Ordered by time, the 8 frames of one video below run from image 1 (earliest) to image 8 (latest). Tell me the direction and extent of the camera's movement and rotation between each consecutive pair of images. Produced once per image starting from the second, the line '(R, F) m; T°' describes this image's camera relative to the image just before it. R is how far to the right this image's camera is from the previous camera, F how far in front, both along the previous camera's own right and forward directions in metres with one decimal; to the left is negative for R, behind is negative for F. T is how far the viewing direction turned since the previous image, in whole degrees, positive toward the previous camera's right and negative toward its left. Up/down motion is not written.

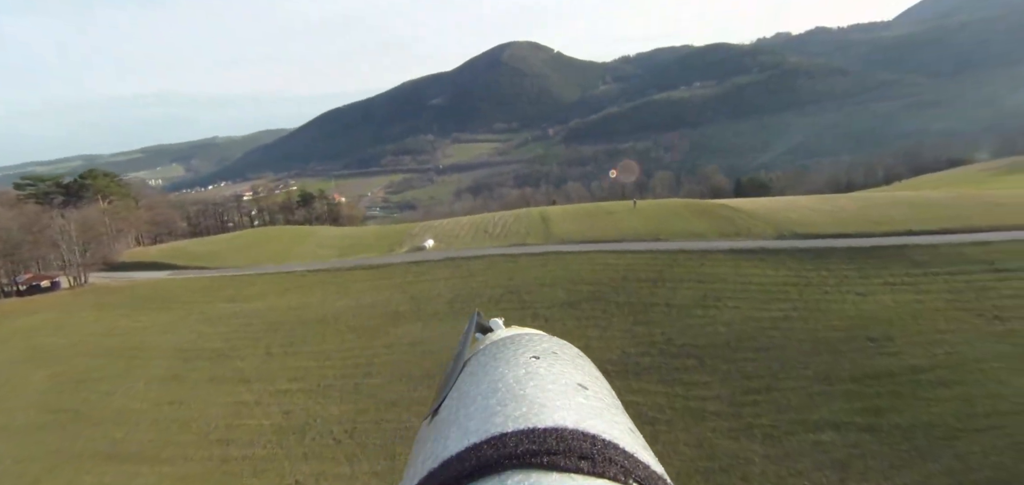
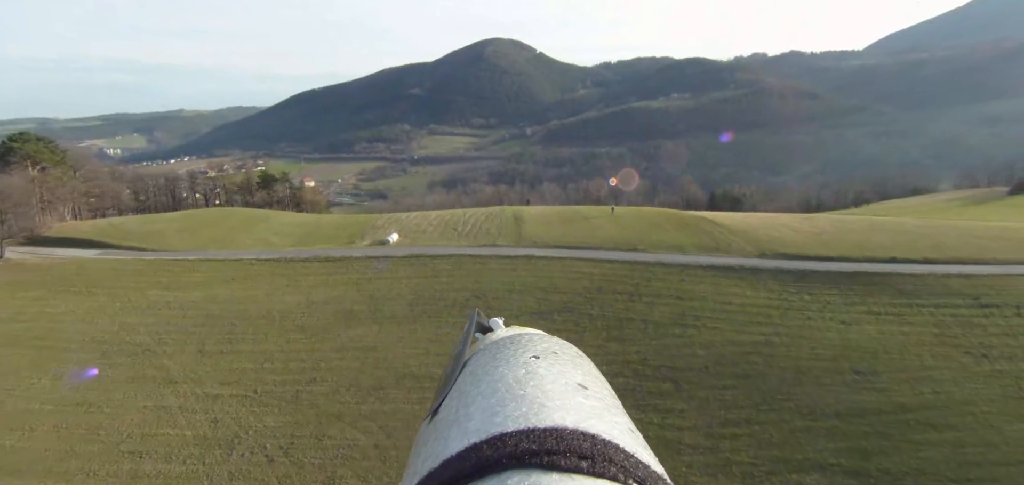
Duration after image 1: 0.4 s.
(-0.1, +2.7) m; +3°
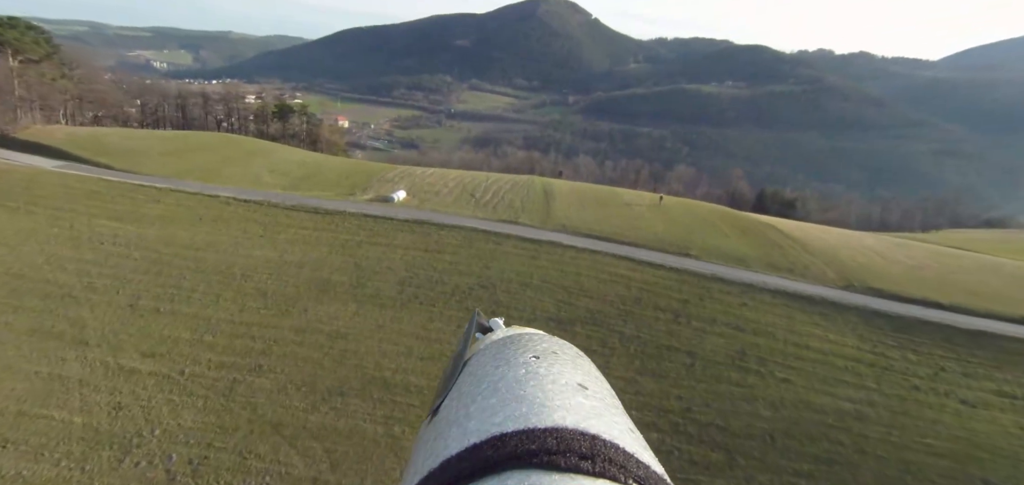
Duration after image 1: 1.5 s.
(-0.1, +7.0) m; -2°
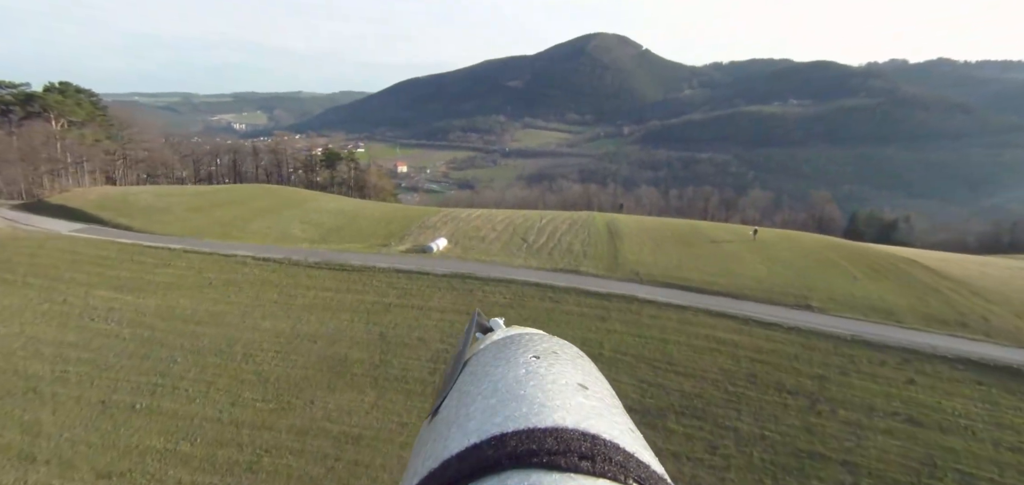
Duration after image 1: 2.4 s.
(0.0, +6.2) m; -6°
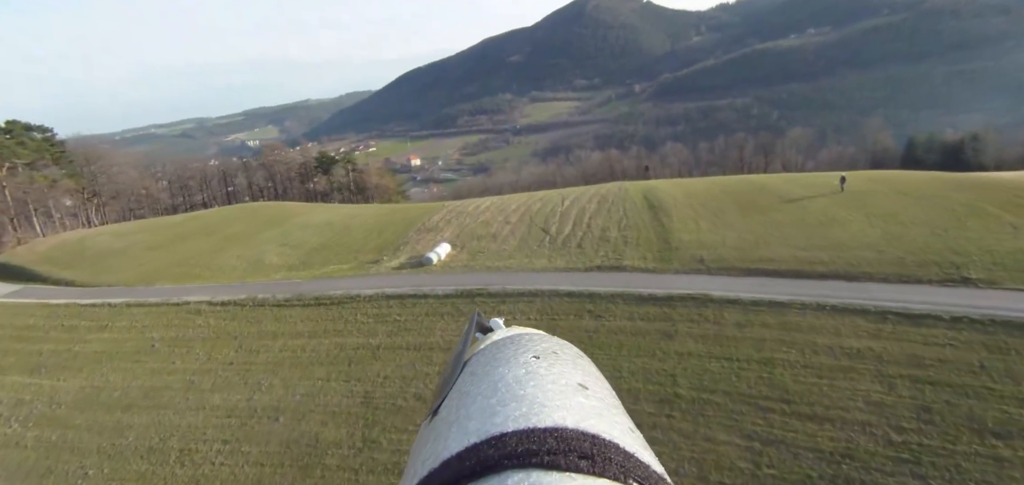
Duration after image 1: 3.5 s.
(+0.4, +6.9) m; -3°
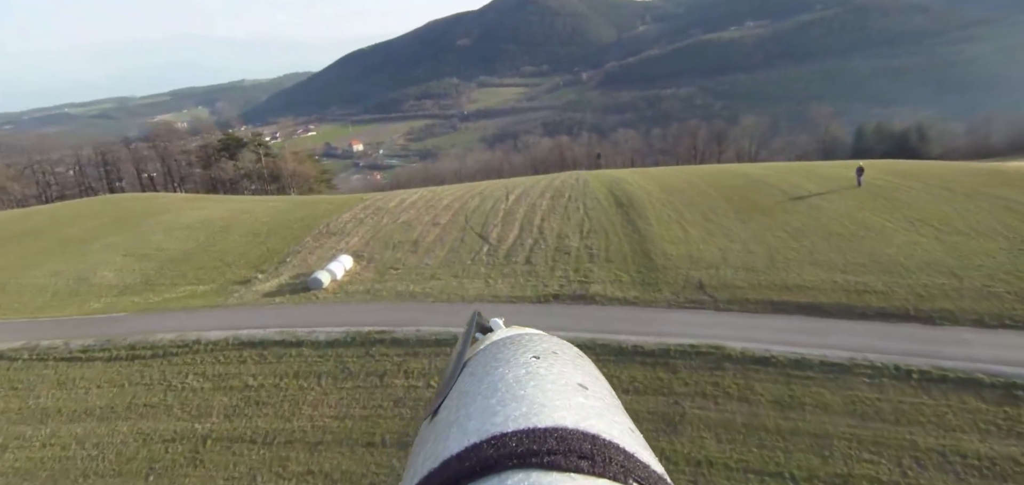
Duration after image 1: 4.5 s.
(+0.7, +6.8) m; +5°
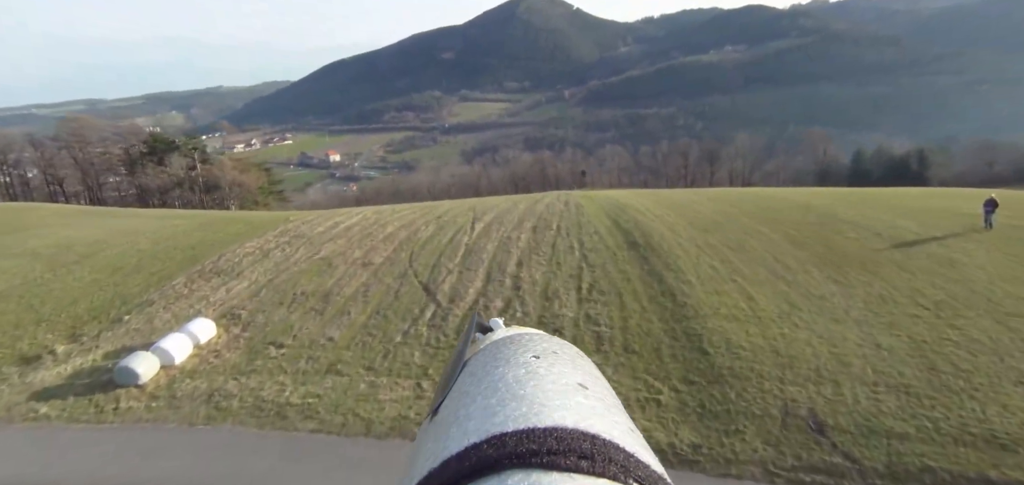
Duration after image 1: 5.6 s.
(+0.4, +7.1) m; +2°
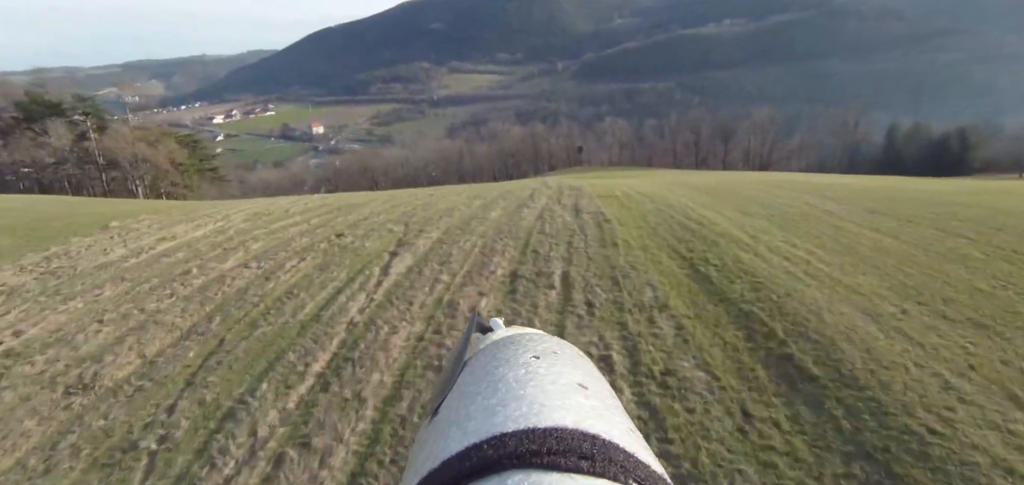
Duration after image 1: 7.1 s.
(+0.5, +10.0) m; +1°
